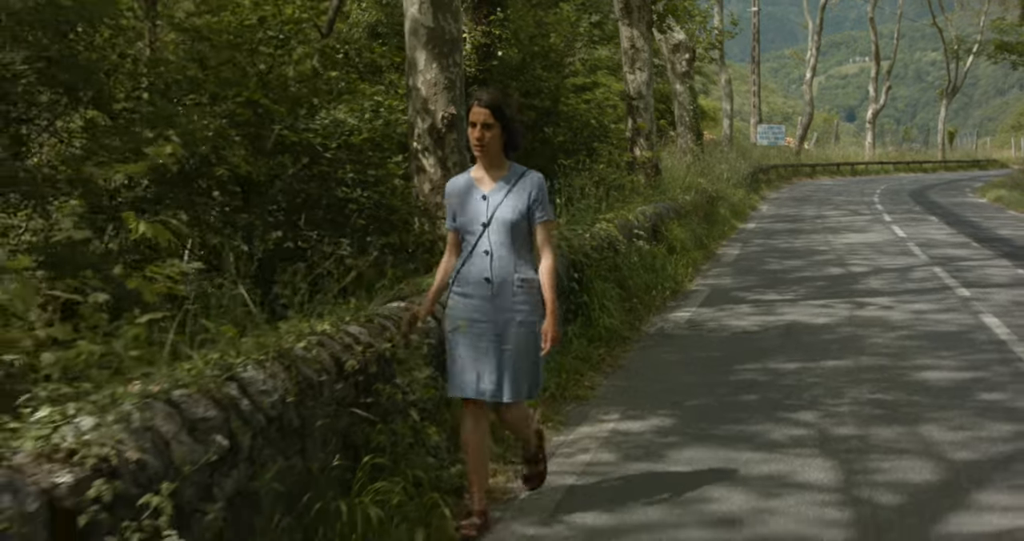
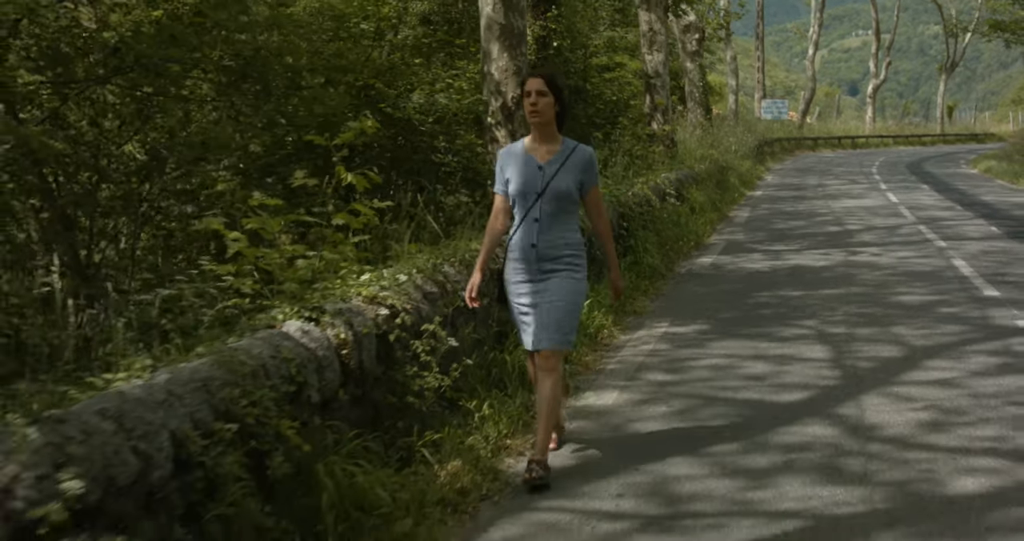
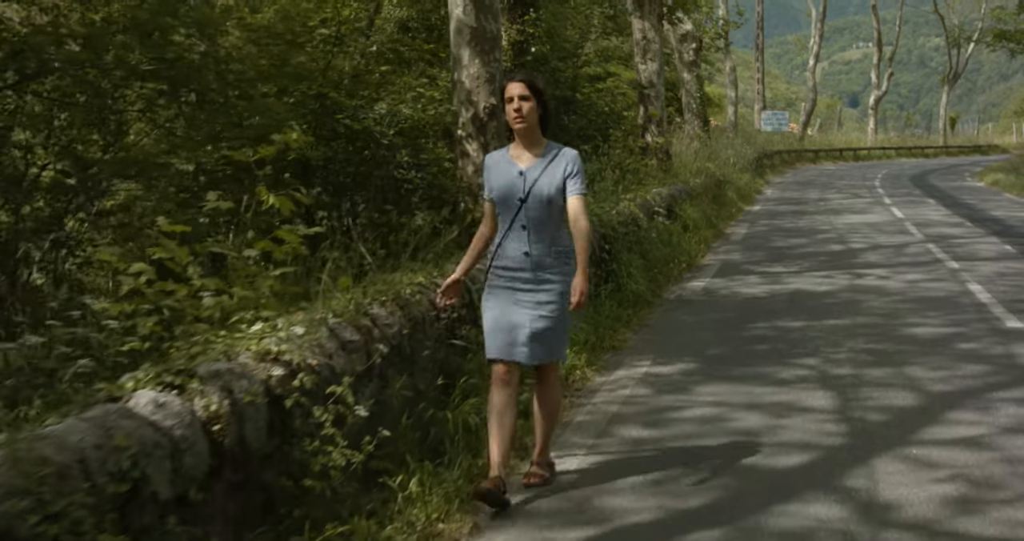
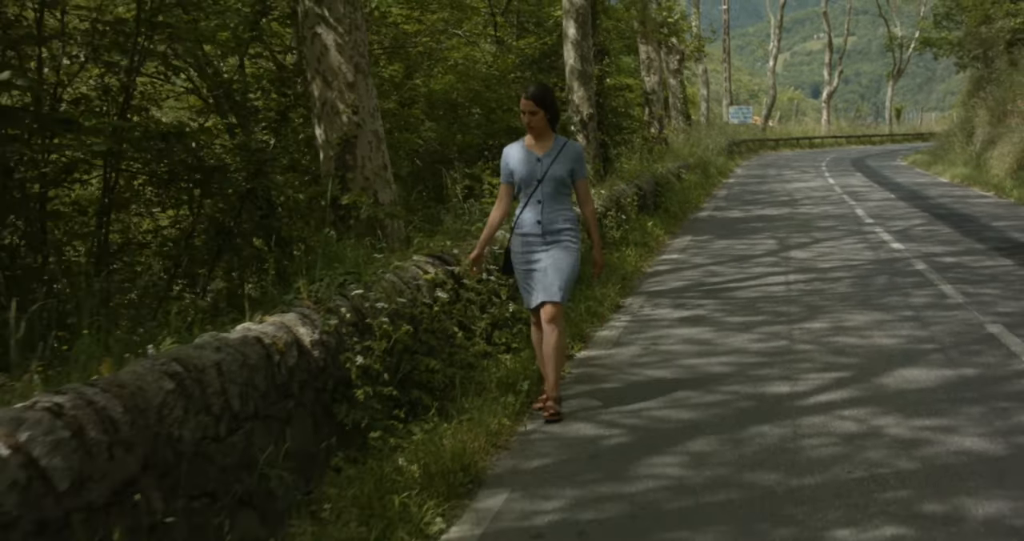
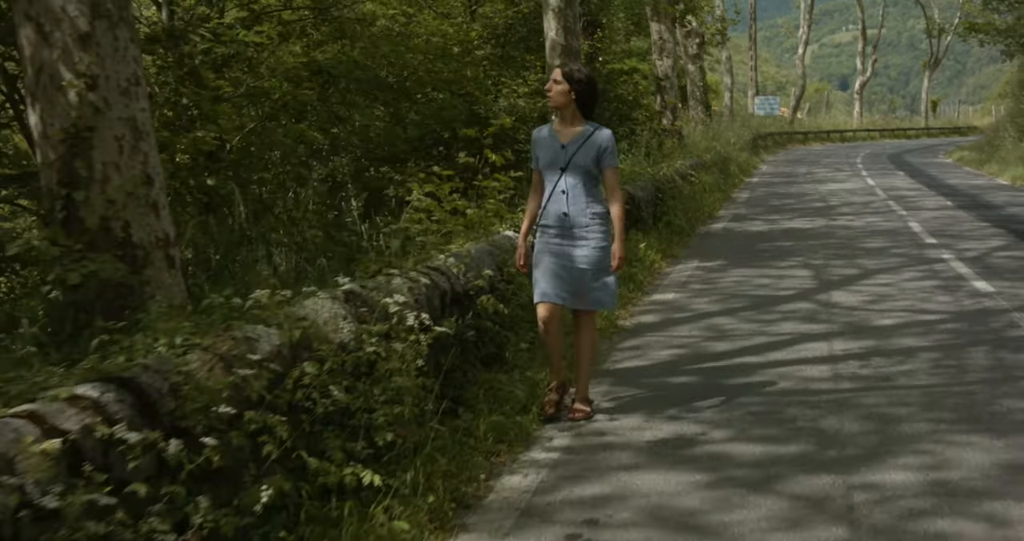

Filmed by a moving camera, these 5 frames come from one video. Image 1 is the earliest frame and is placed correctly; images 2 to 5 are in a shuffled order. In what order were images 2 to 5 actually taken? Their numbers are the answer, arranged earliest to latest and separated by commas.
3, 2, 5, 4
